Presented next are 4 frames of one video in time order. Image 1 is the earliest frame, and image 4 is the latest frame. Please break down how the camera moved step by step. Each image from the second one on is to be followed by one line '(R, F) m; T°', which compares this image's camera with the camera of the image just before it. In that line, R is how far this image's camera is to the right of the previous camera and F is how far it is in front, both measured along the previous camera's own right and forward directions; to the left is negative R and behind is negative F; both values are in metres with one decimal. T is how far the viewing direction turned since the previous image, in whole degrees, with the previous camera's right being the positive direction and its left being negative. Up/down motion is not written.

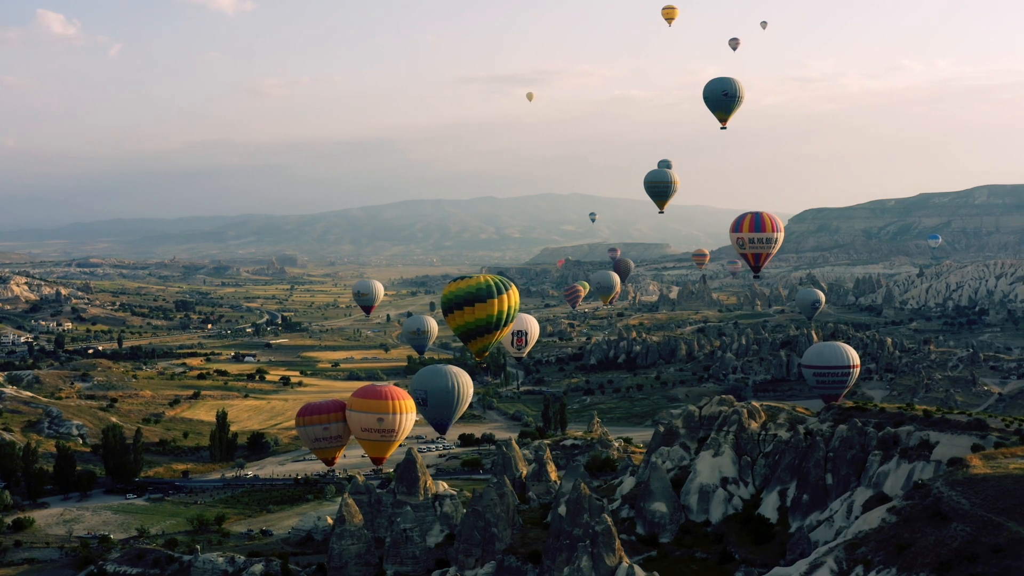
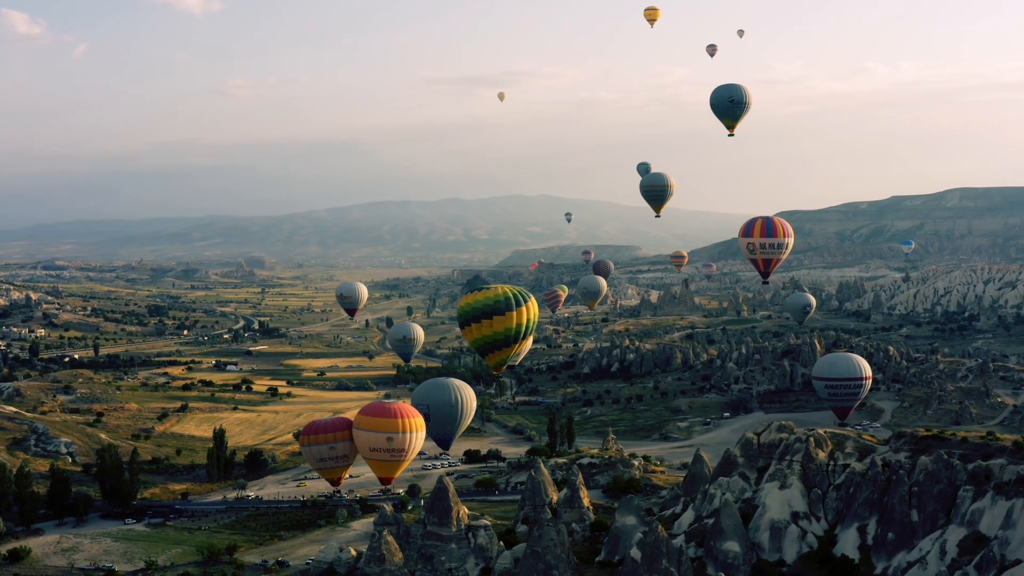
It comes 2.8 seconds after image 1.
(-1.9, +1.6) m; +2°
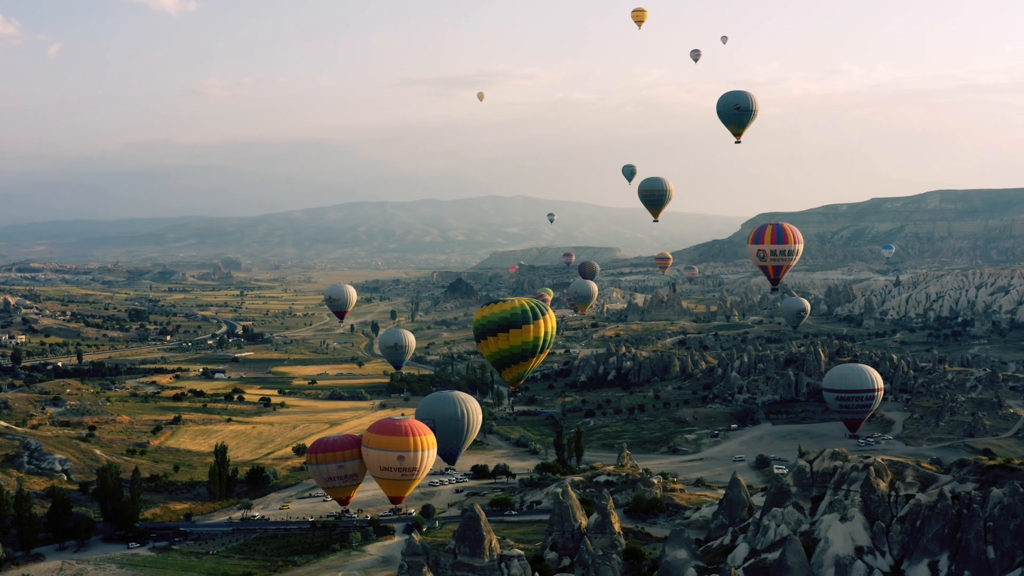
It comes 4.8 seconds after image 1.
(-1.5, +1.2) m; +1°
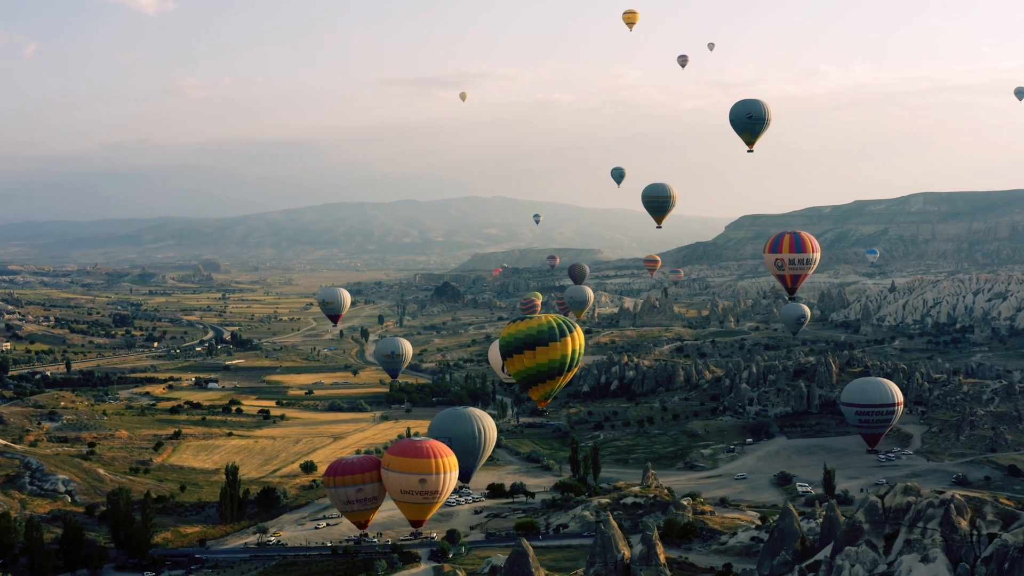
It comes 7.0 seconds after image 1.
(-1.7, +1.1) m; +1°
